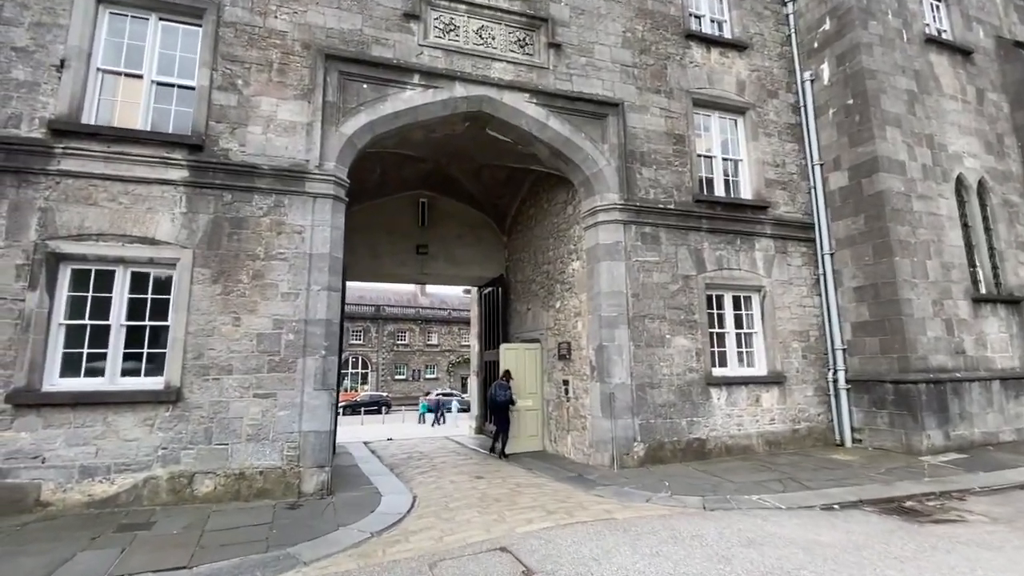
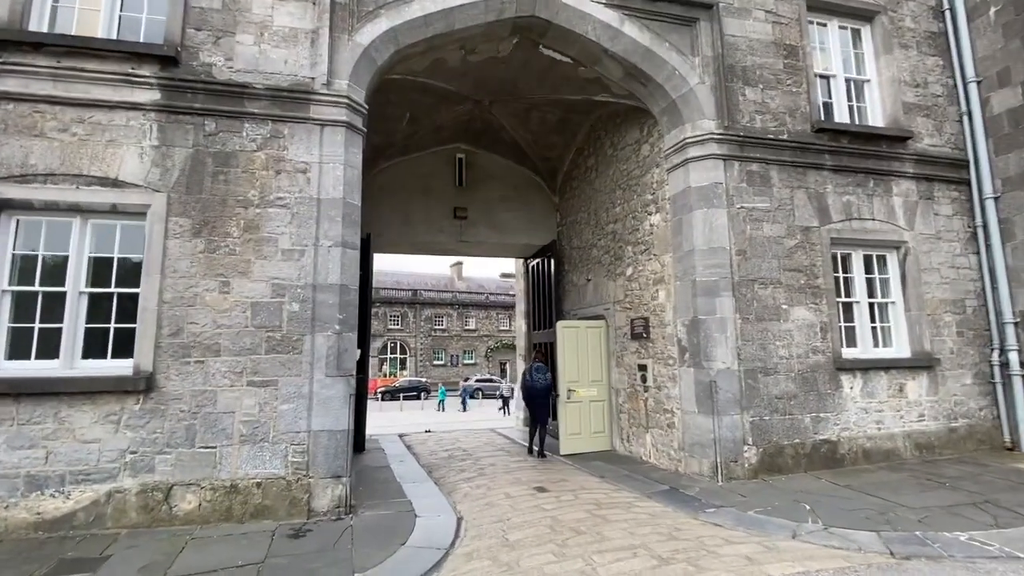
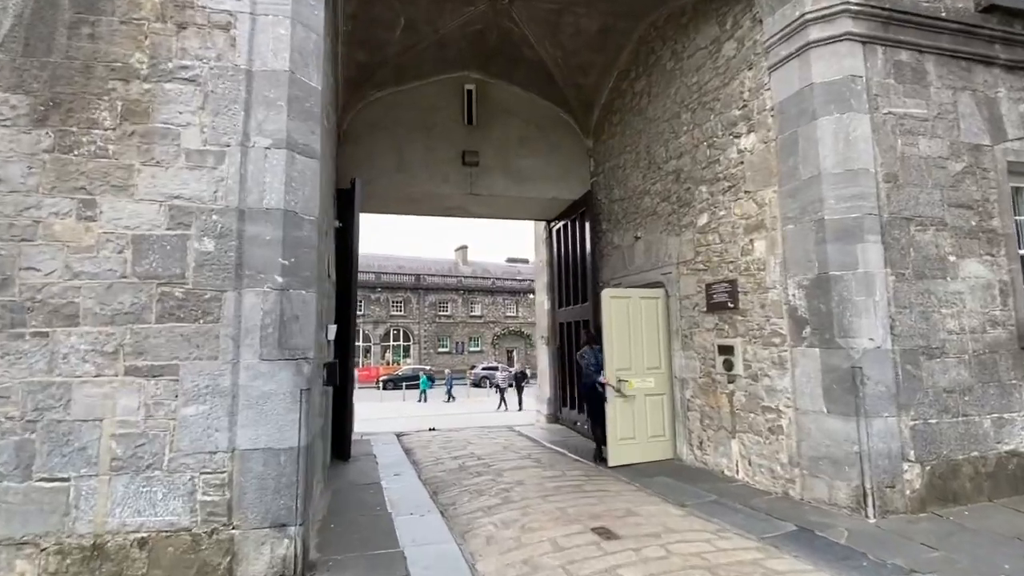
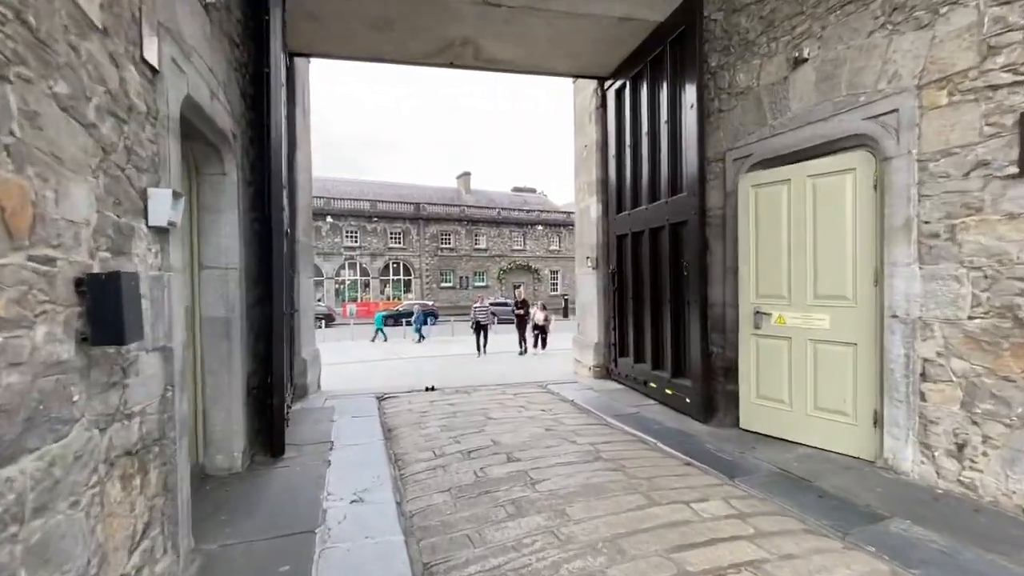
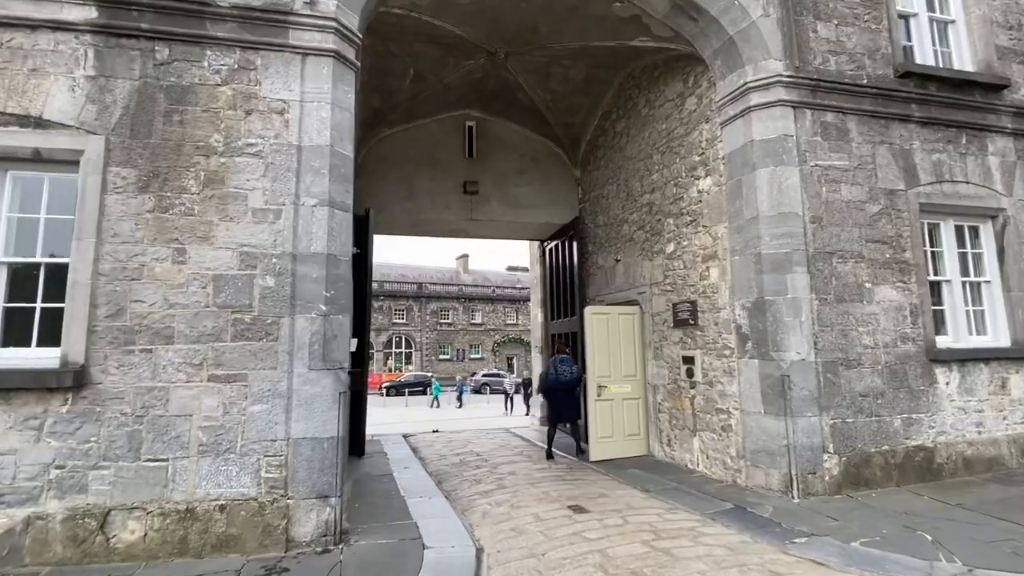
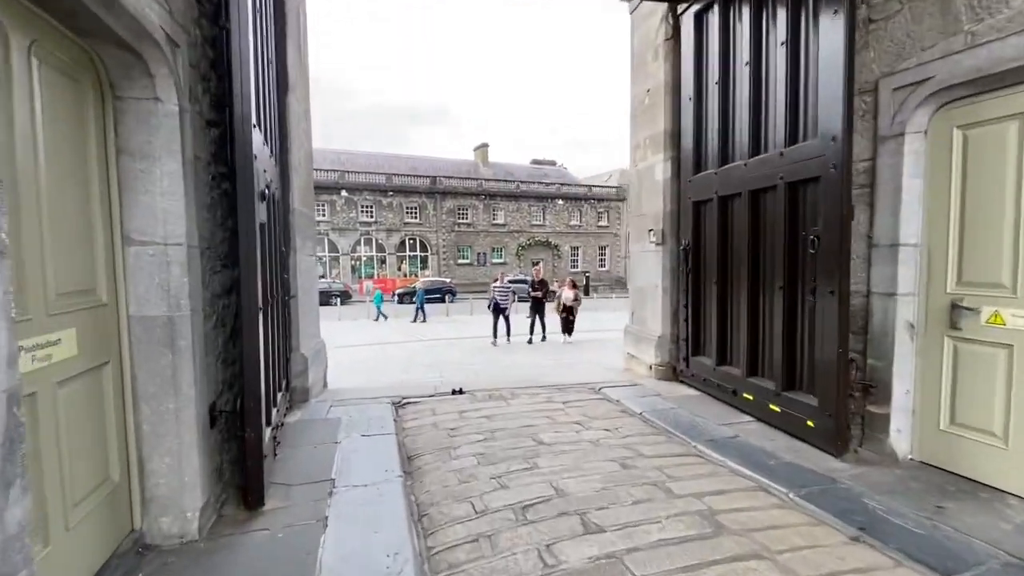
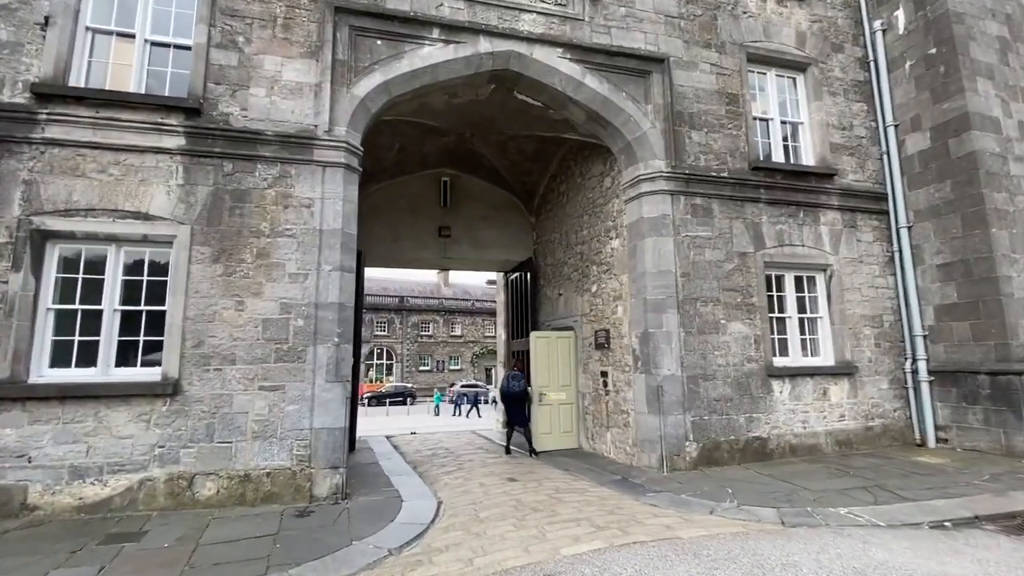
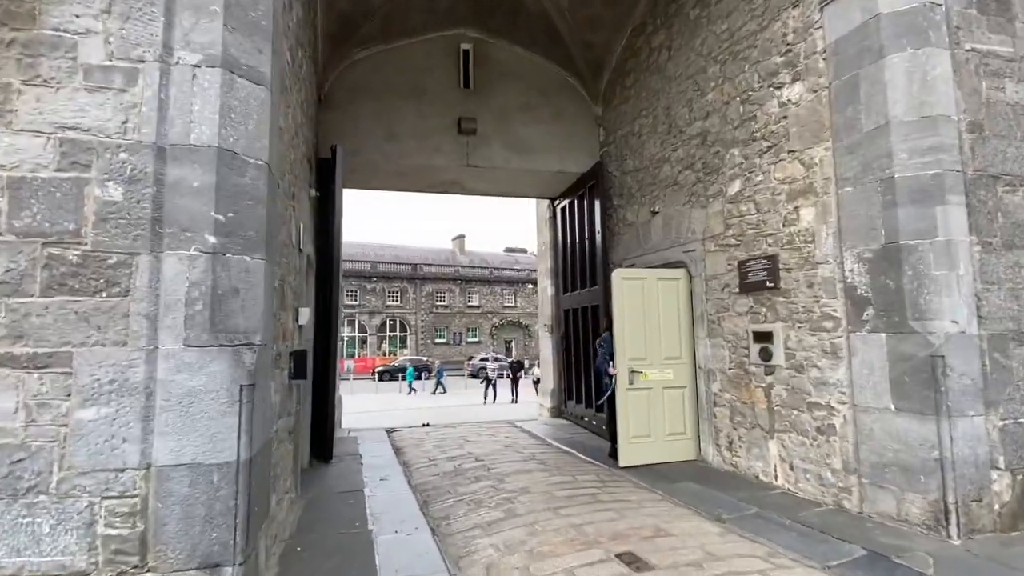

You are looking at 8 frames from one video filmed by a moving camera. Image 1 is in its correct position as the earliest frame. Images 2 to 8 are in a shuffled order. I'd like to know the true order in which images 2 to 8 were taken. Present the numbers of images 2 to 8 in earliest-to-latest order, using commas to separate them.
7, 2, 5, 3, 8, 4, 6
